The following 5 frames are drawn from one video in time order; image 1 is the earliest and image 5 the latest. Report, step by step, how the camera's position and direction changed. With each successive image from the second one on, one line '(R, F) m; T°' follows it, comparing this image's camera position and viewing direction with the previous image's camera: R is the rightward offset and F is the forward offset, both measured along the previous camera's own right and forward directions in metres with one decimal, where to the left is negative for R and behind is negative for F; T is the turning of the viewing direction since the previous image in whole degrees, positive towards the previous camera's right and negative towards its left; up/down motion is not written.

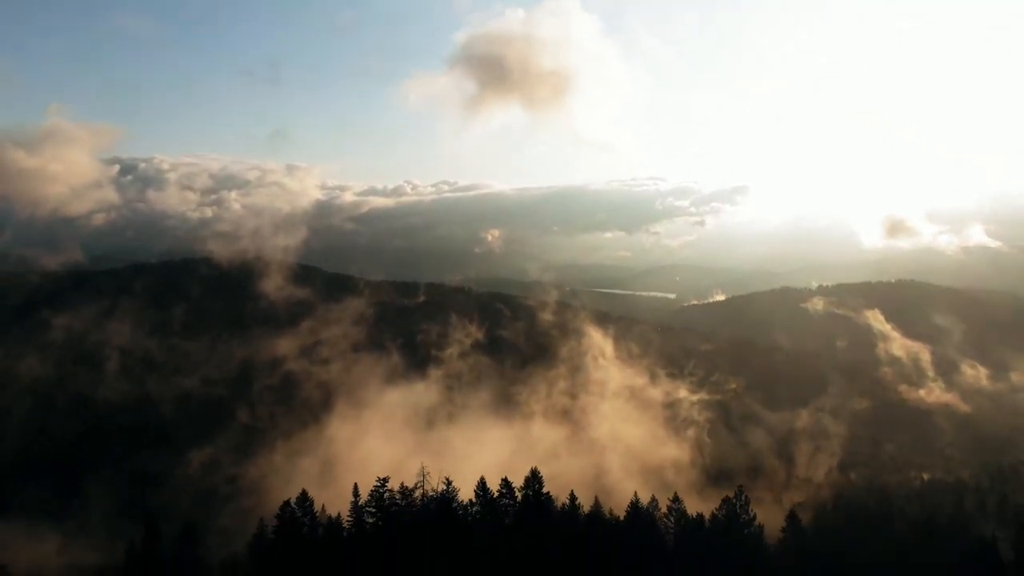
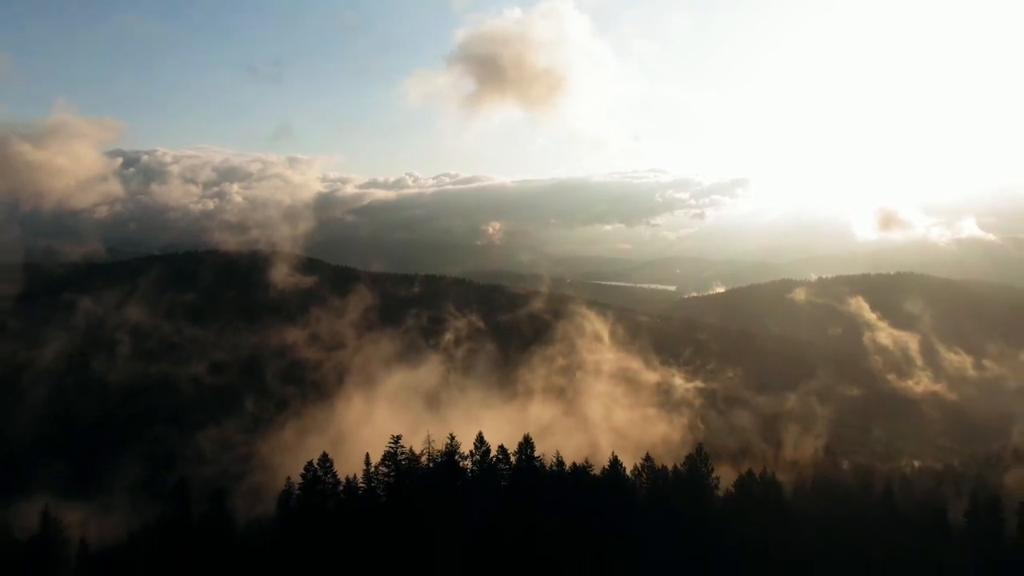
(+0.4, -6.8) m; 0°
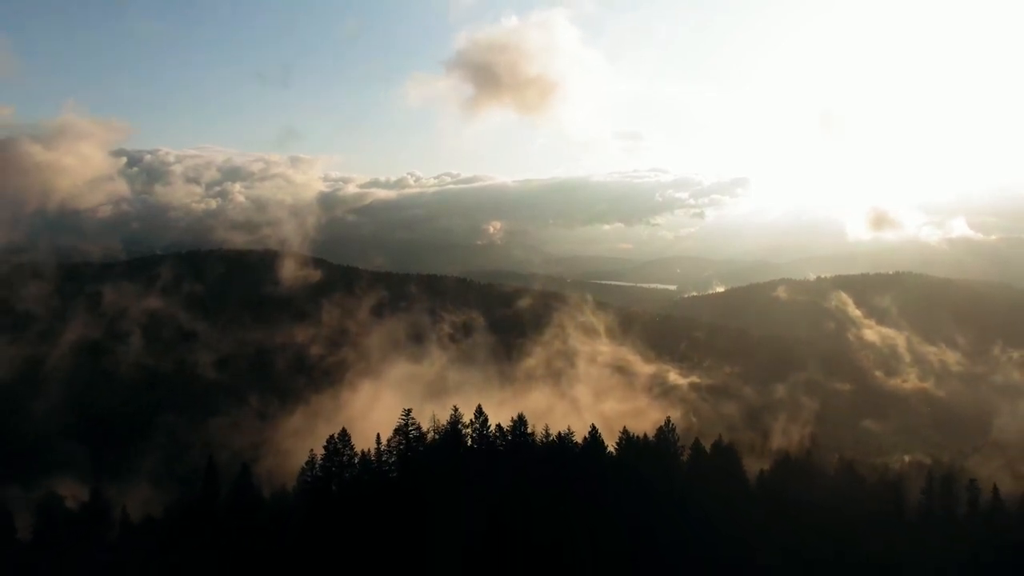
(+0.4, -7.7) m; 0°
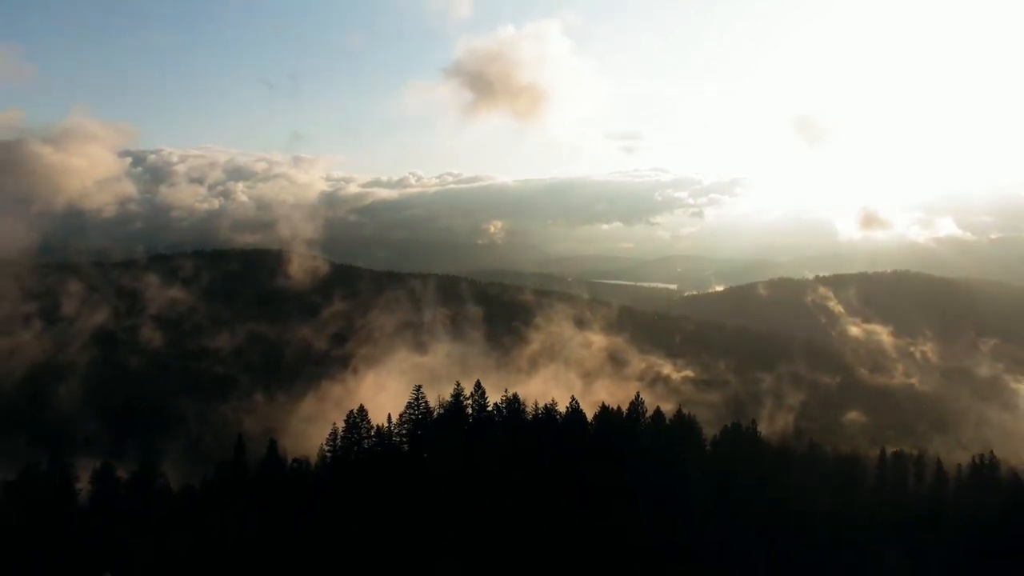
(+0.7, -10.1) m; 0°
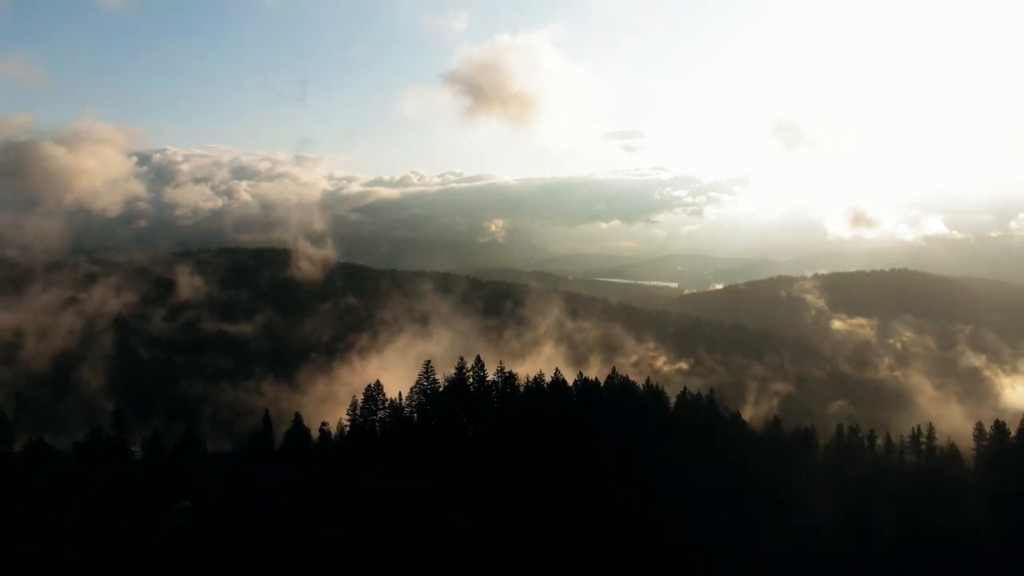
(+0.8, -11.8) m; 0°
